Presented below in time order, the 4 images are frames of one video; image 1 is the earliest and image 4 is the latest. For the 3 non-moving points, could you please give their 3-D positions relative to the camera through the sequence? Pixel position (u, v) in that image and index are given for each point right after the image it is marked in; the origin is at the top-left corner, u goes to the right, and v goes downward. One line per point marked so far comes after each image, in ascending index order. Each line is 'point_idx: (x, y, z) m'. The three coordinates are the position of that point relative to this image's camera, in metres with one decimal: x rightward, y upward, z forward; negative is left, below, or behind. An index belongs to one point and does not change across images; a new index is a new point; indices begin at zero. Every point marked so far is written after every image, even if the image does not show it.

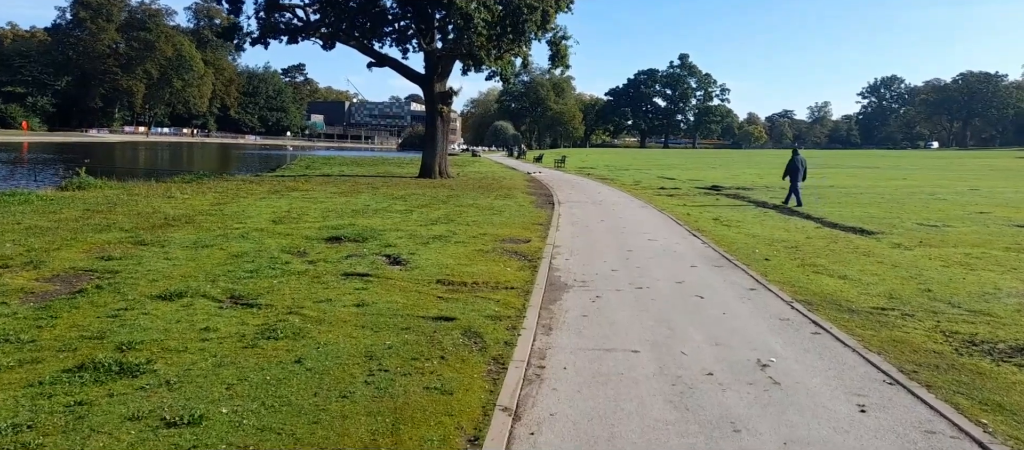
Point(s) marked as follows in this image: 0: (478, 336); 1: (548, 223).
0: (-0.3, -1.0, +6.9) m
1: (+0.8, +0.1, +18.1) m
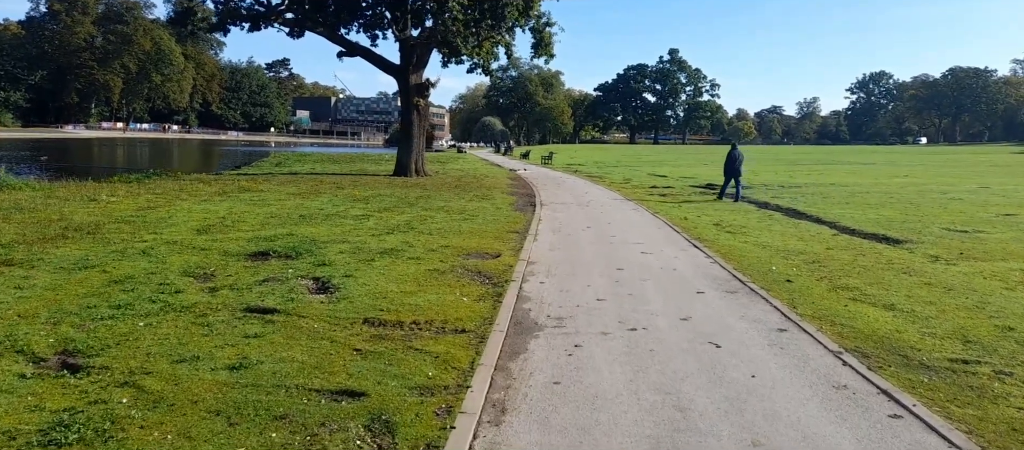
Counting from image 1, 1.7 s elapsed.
0: (-0.7, -1.2, +4.5) m
1: (+0.2, -0.1, +15.7) m
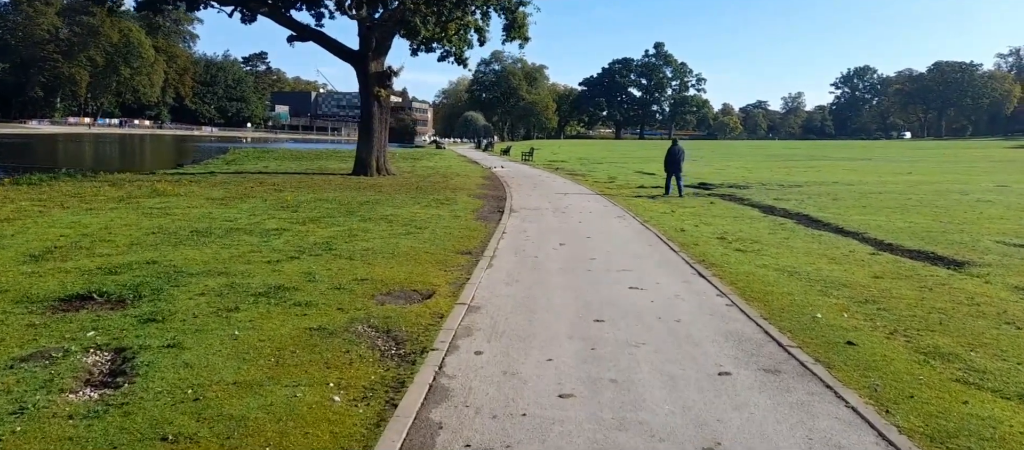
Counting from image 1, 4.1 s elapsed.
0: (-1.2, -1.5, +1.1) m
1: (-0.5, -0.4, +12.3) m
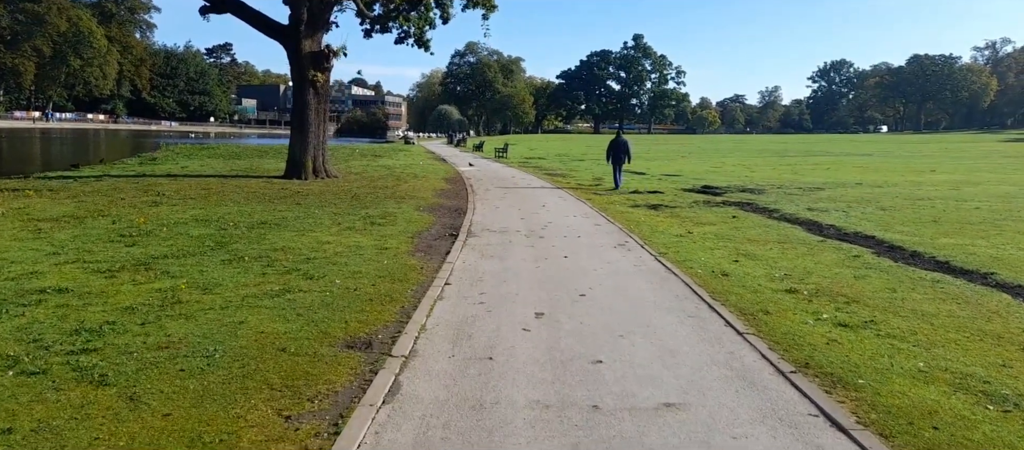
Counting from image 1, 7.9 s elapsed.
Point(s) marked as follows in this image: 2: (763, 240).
0: (-1.4, -2.1, -4.4) m
1: (-1.0, -0.9, +6.8) m
2: (+4.1, -0.3, +13.3) m
